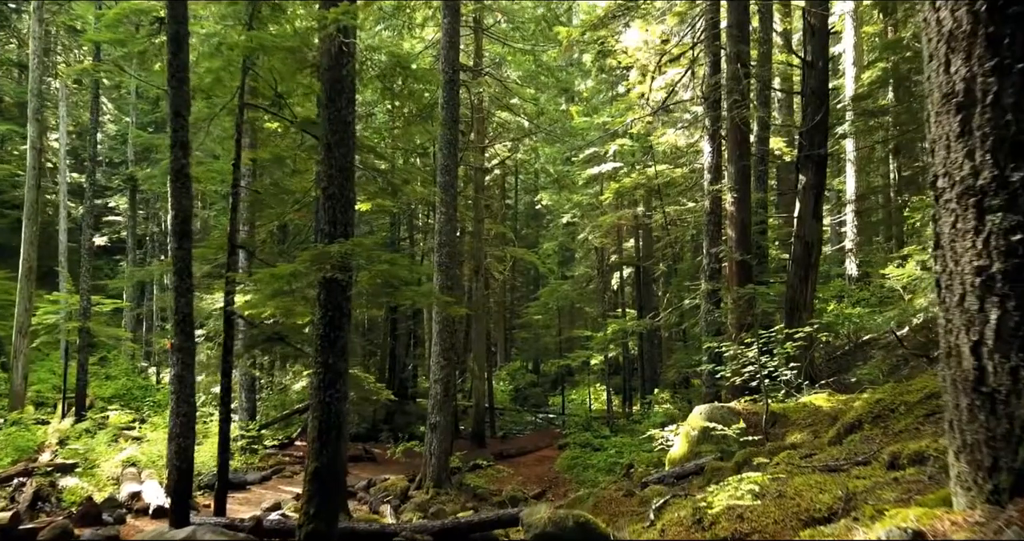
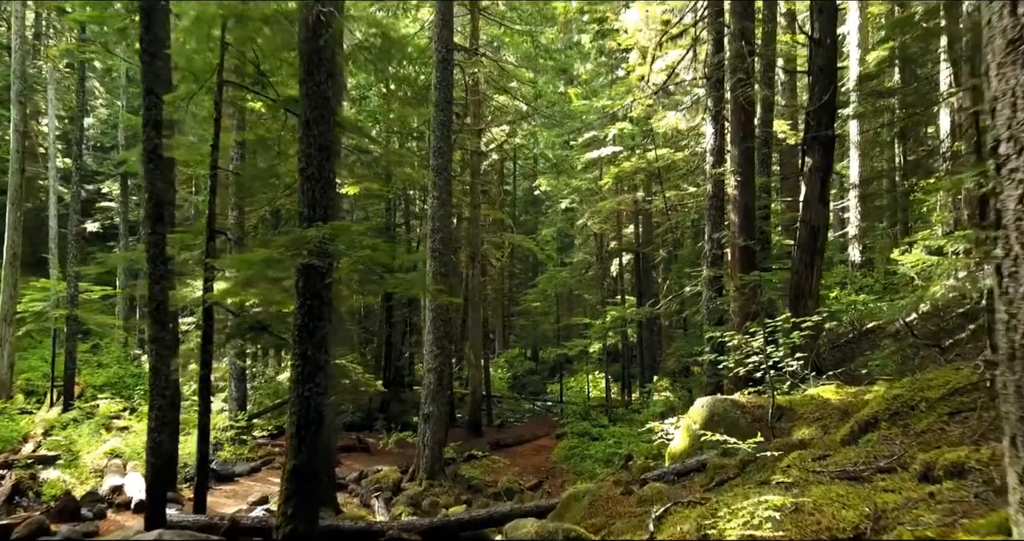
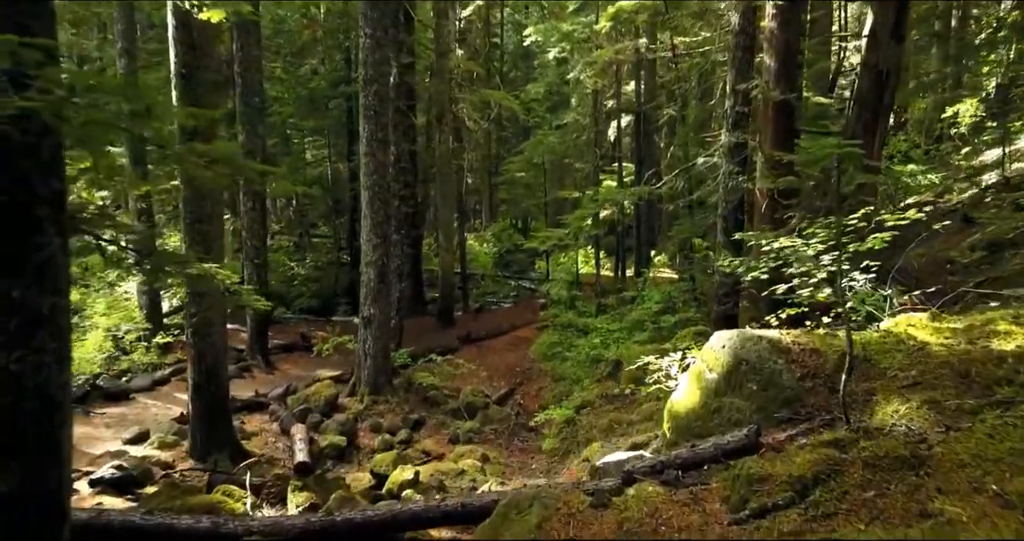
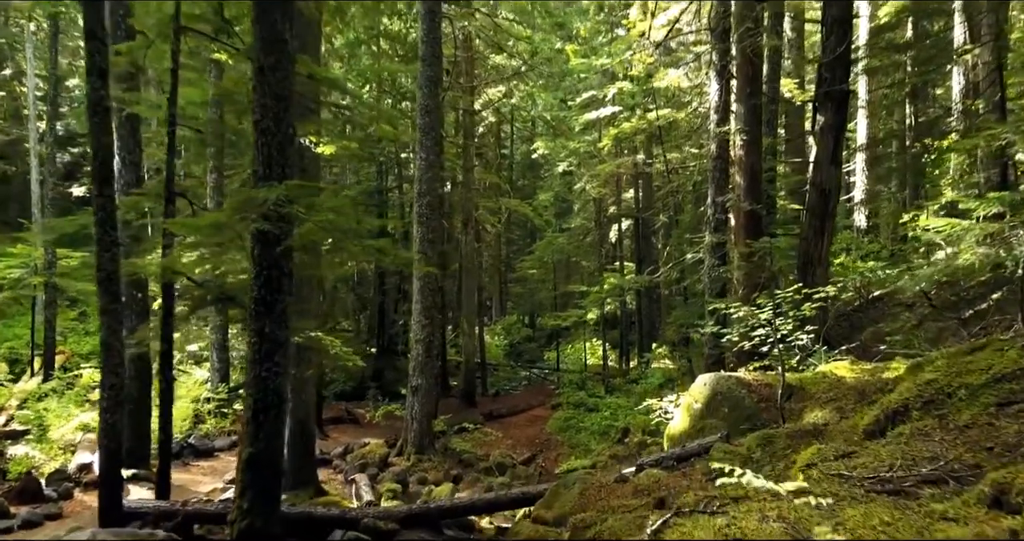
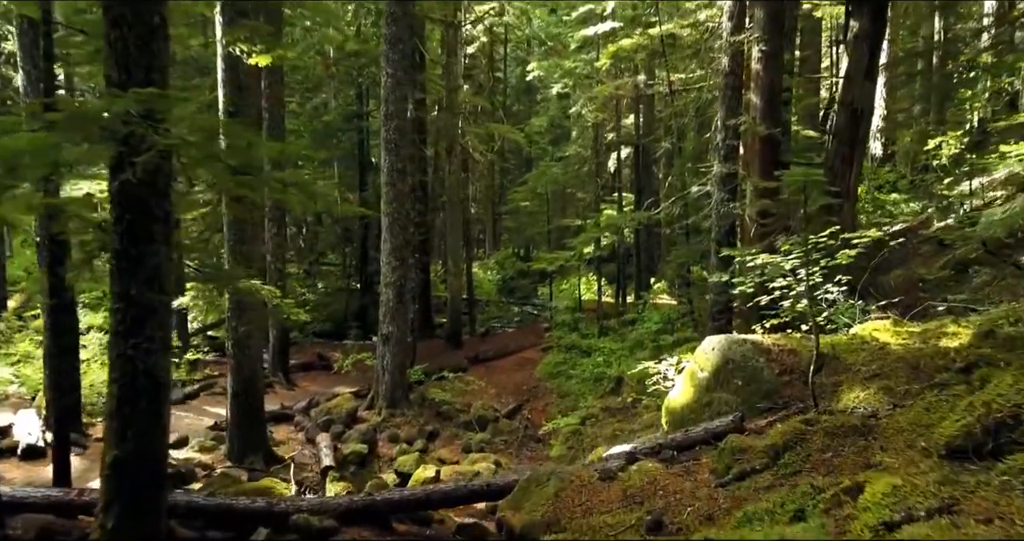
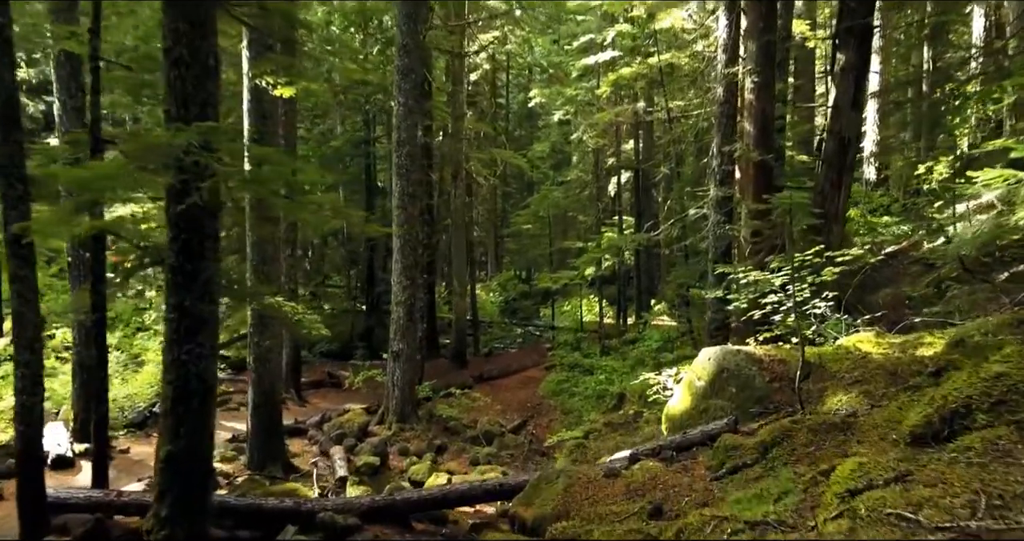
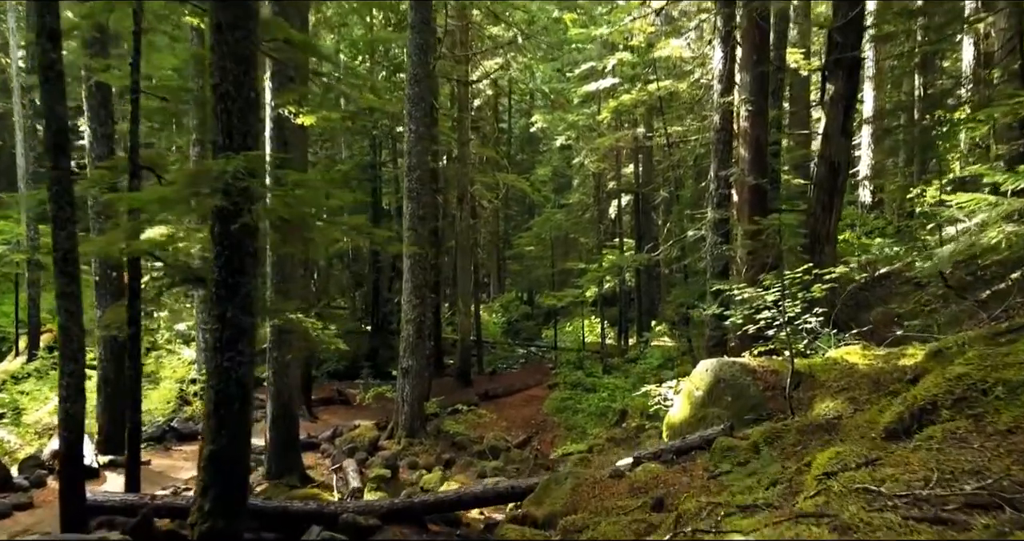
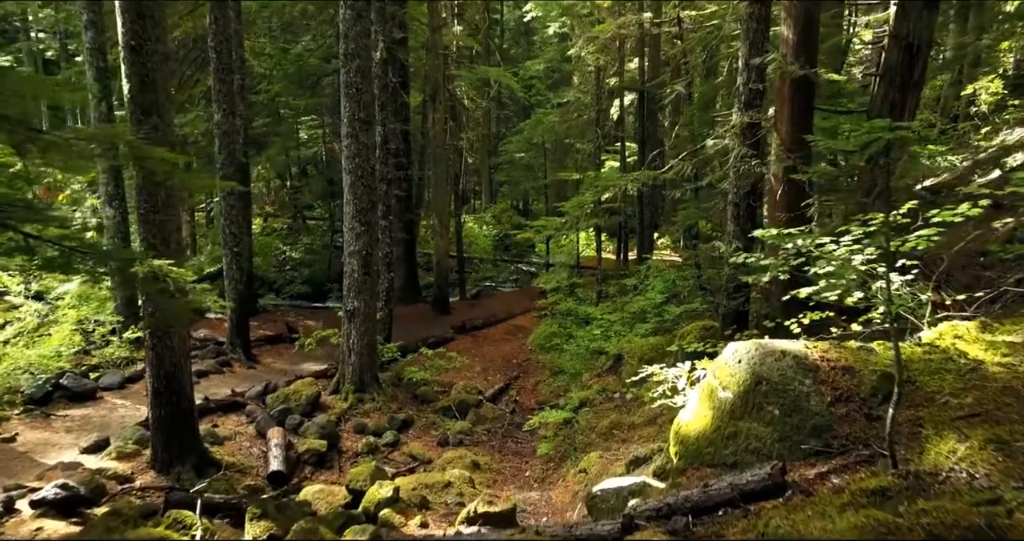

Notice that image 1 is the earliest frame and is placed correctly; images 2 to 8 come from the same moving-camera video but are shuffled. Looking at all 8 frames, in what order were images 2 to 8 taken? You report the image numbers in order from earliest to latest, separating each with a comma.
2, 4, 7, 6, 5, 3, 8
